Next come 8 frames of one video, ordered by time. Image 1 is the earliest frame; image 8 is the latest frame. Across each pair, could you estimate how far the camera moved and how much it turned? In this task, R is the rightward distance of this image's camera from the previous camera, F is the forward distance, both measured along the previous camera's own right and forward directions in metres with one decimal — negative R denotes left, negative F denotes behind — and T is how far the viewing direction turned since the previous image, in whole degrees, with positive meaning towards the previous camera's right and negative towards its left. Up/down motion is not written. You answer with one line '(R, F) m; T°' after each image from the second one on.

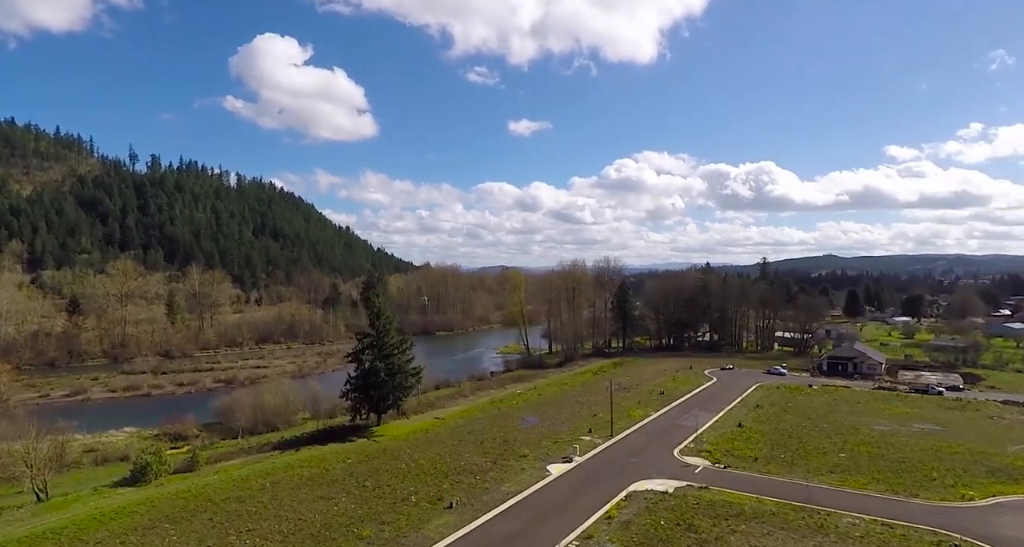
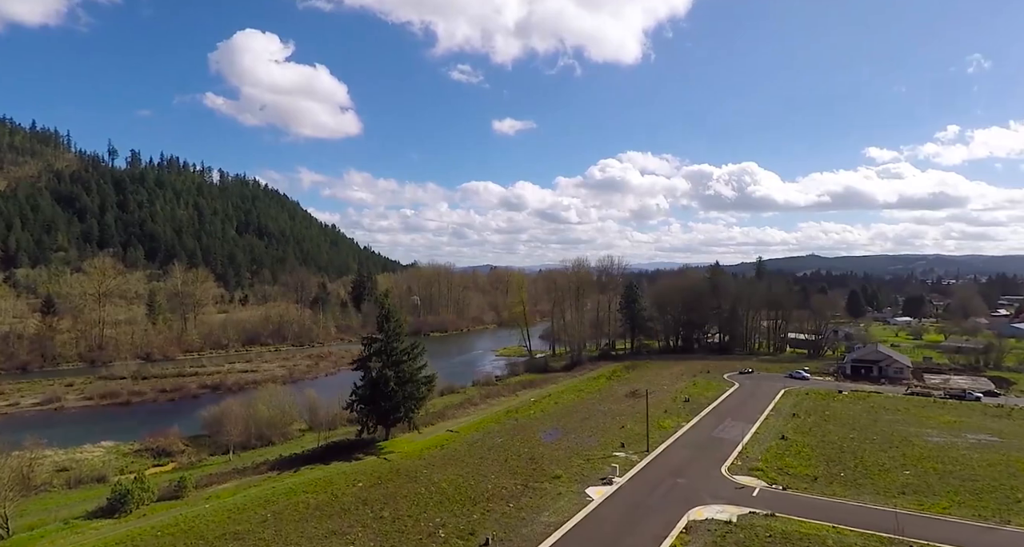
(-2.1, +3.7) m; +1°
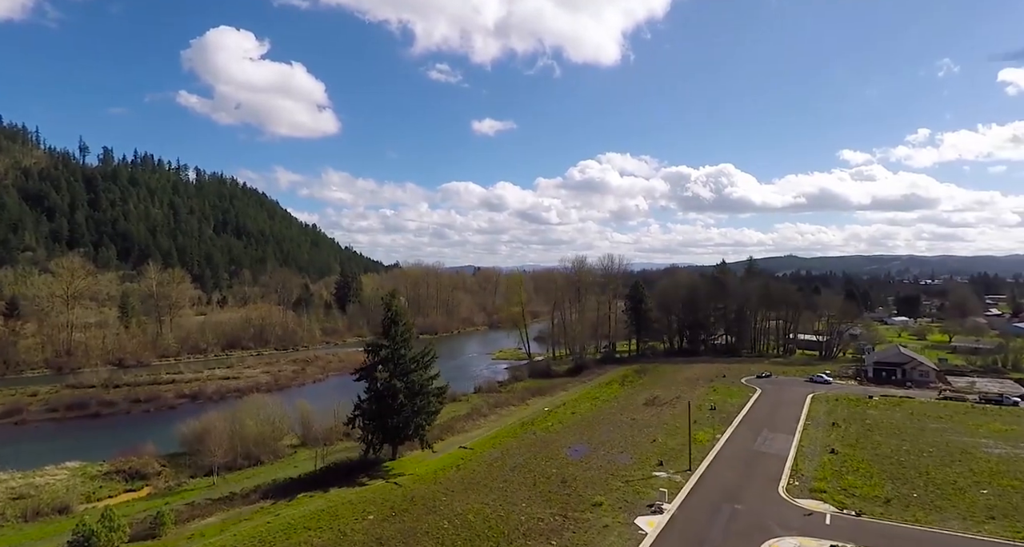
(-2.1, +3.8) m; +2°
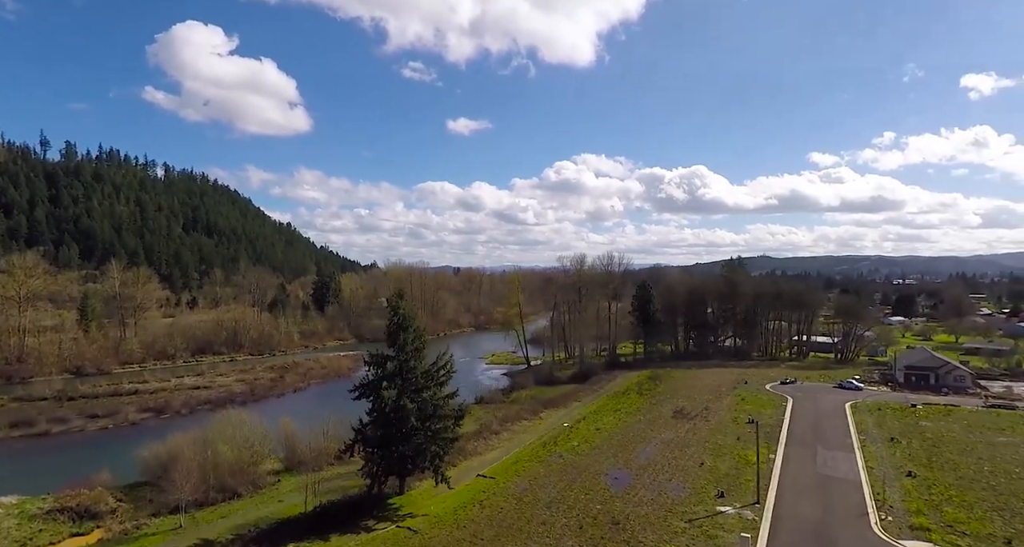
(-2.3, +5.1) m; +2°
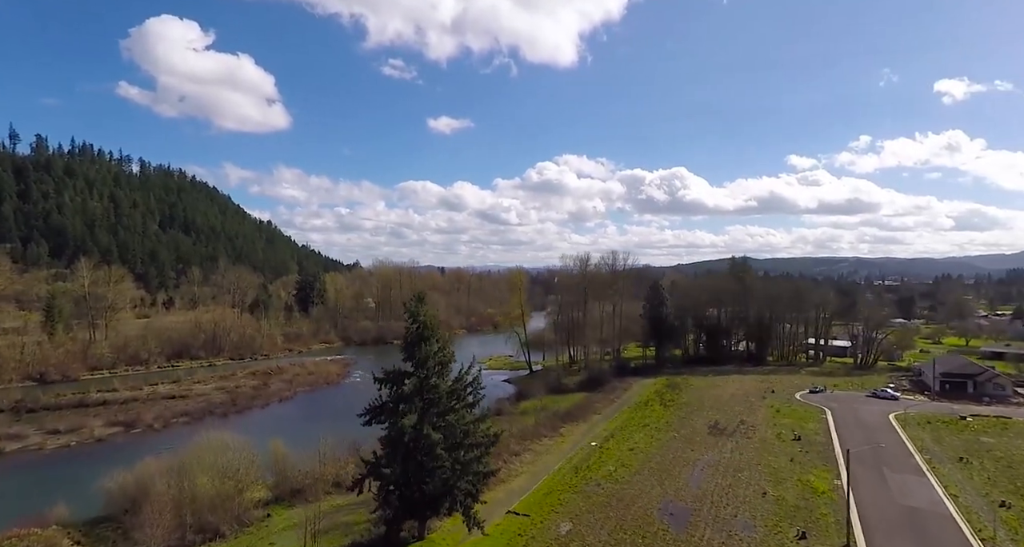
(-2.1, +4.3) m; +2°
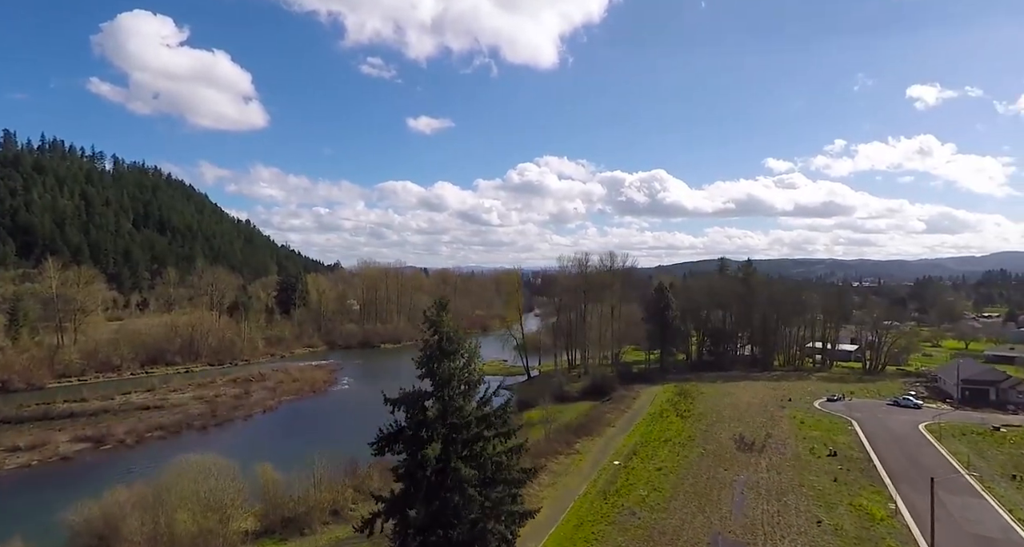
(-1.6, +3.0) m; +2°
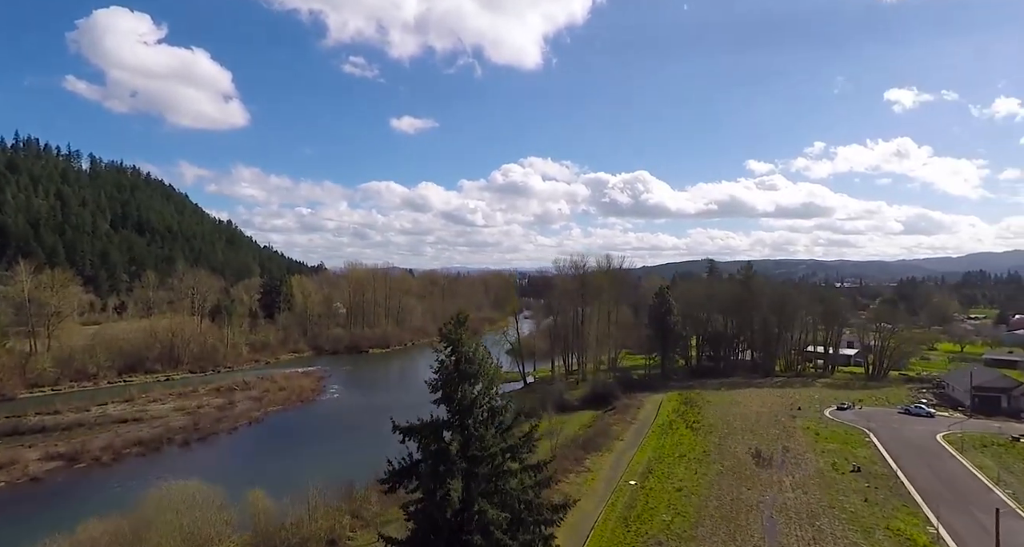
(-1.1, +2.0) m; +1°
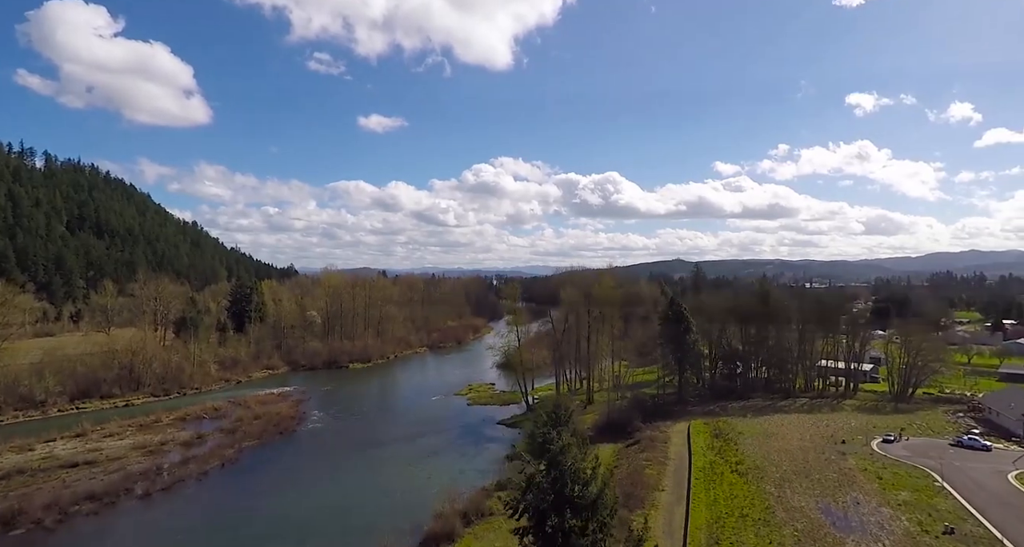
(-2.6, +5.2) m; +3°
